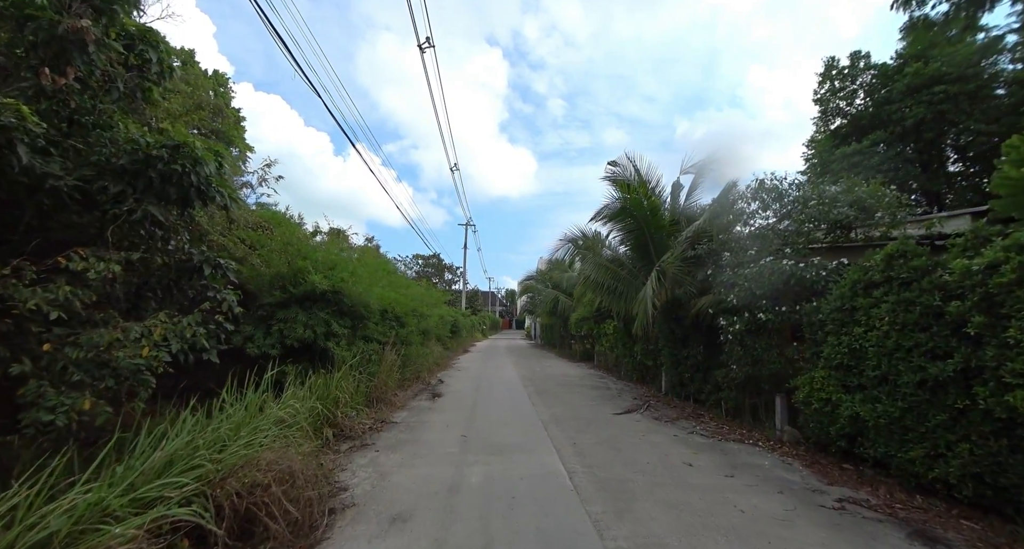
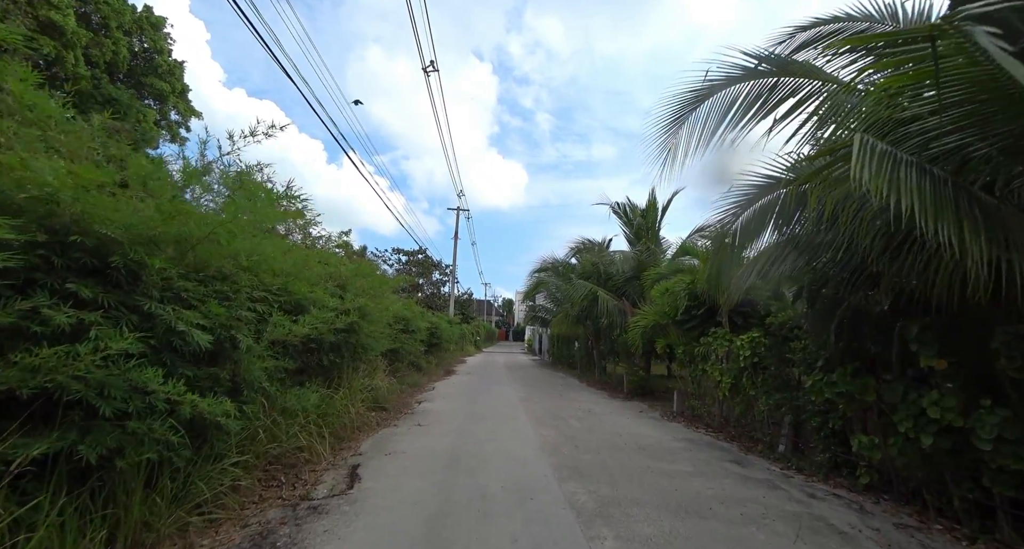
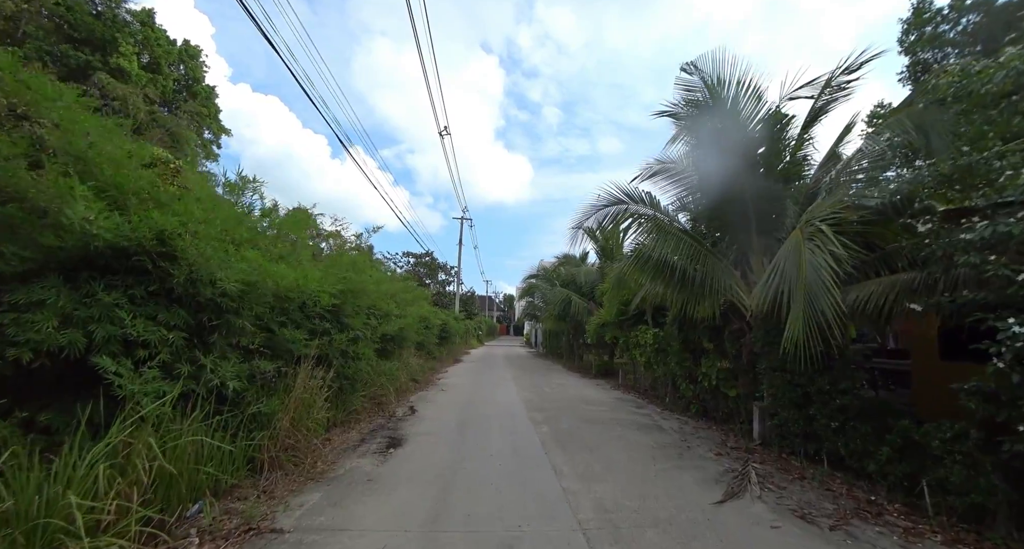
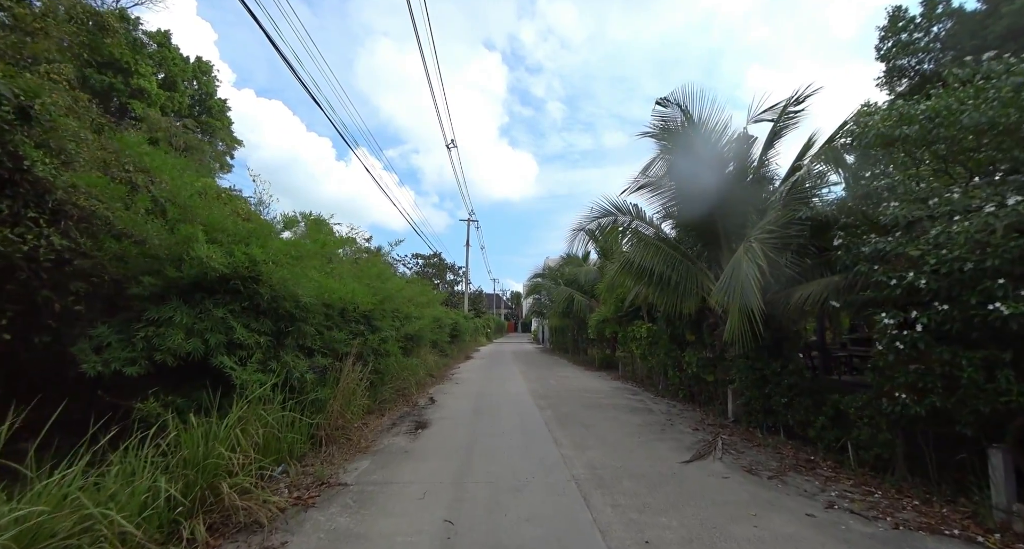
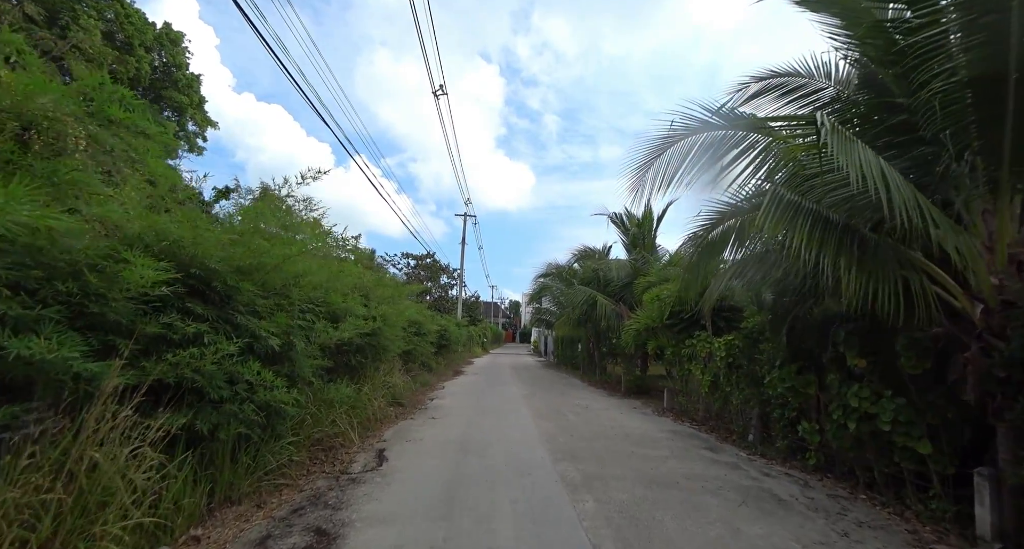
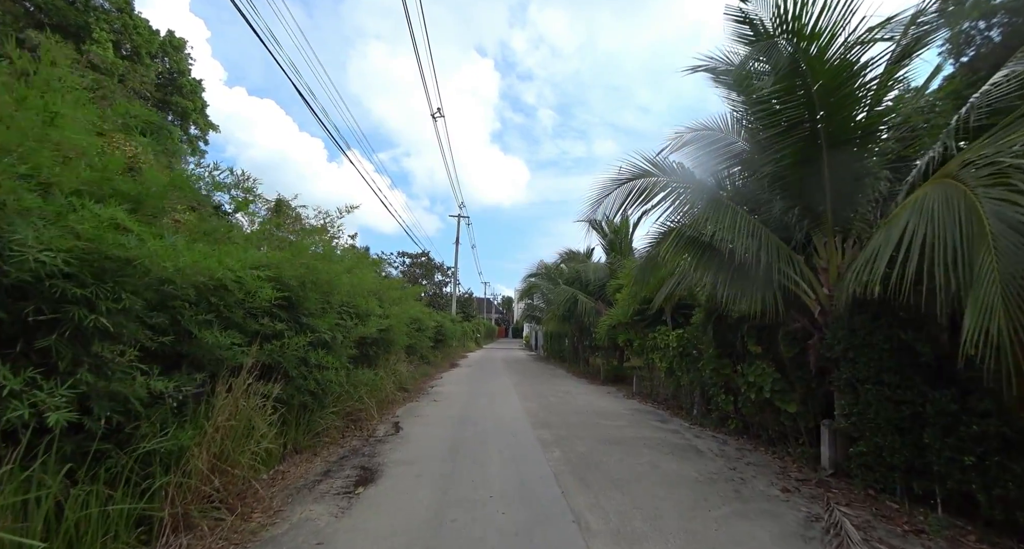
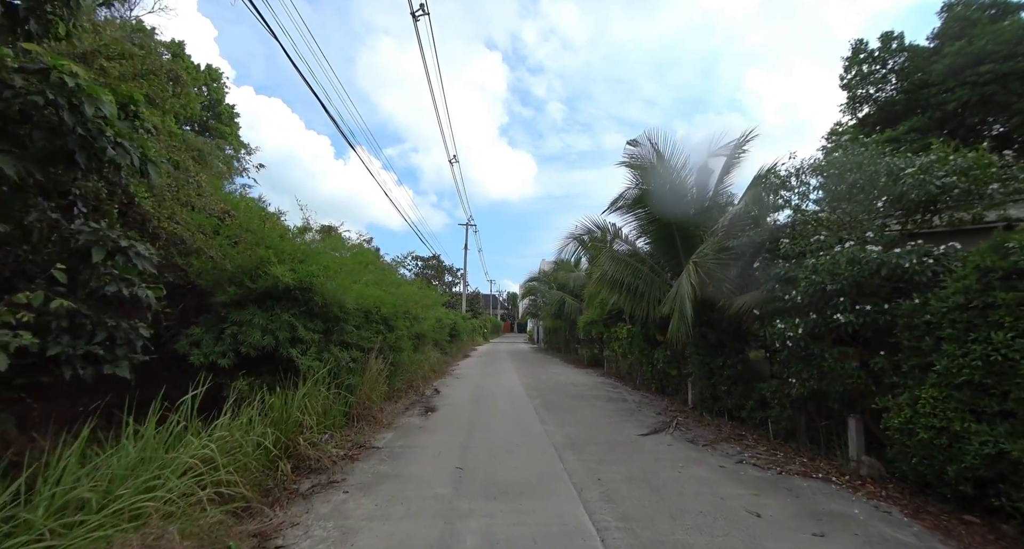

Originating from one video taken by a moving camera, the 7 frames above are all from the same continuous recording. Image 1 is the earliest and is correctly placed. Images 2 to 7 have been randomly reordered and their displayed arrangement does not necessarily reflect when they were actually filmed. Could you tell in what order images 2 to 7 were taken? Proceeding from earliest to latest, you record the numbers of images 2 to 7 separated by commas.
7, 4, 3, 6, 5, 2
